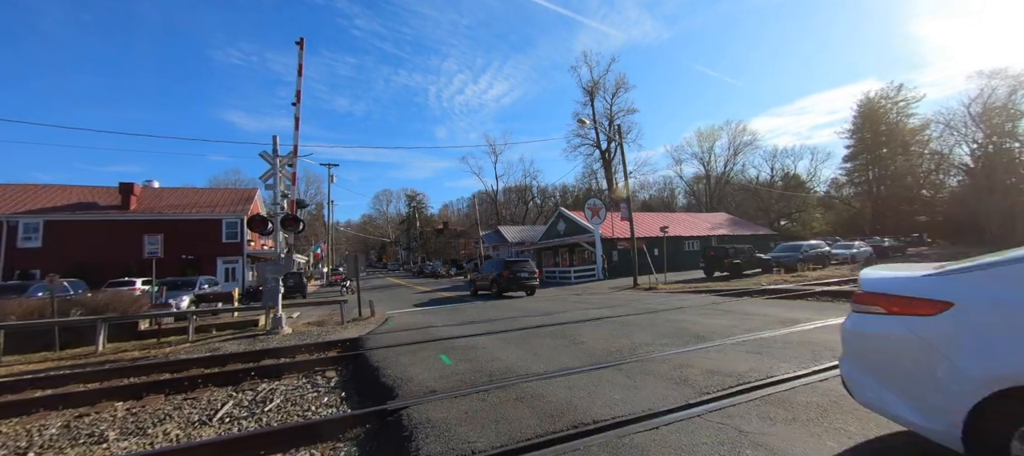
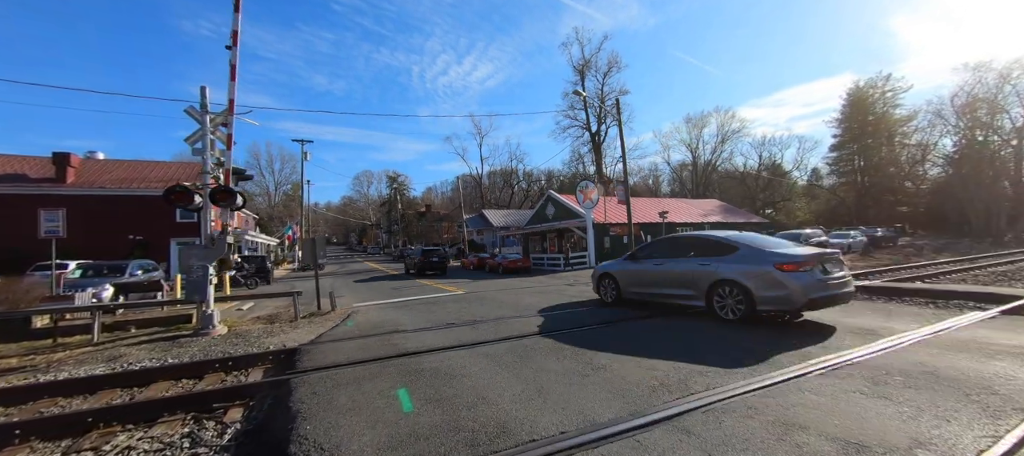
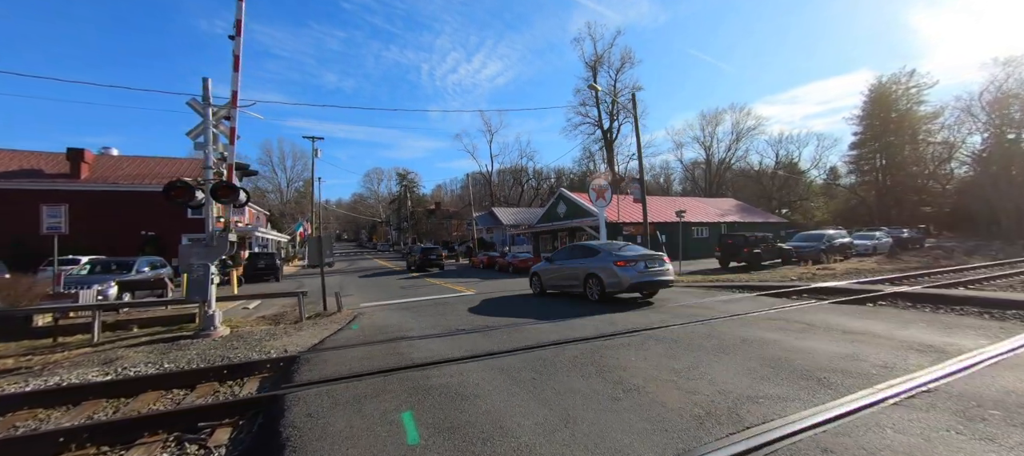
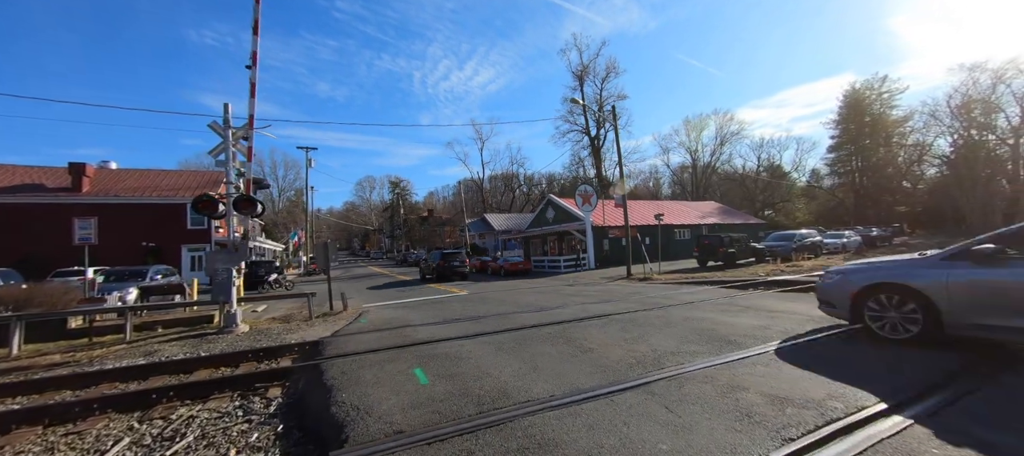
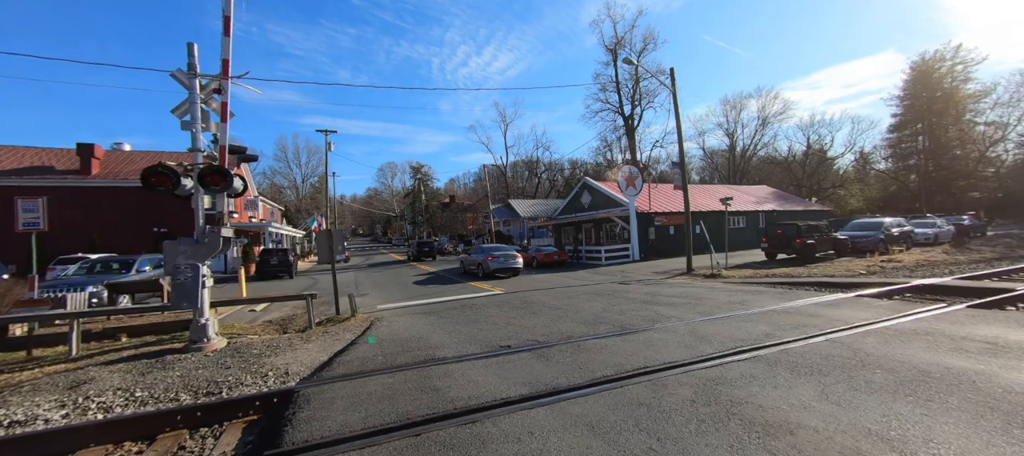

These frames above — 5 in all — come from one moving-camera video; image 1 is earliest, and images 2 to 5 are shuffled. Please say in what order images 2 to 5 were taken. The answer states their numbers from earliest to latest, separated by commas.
4, 2, 3, 5
